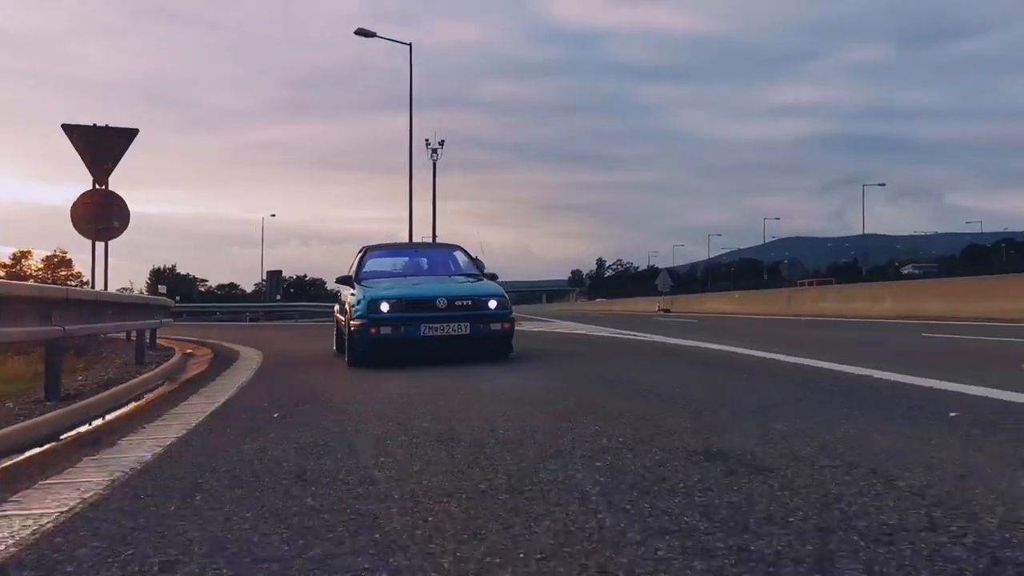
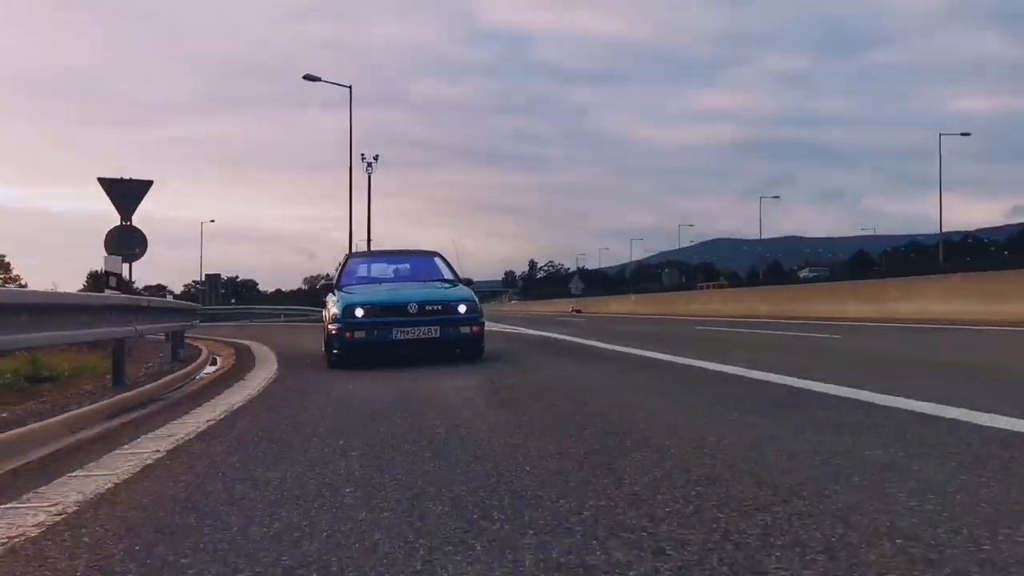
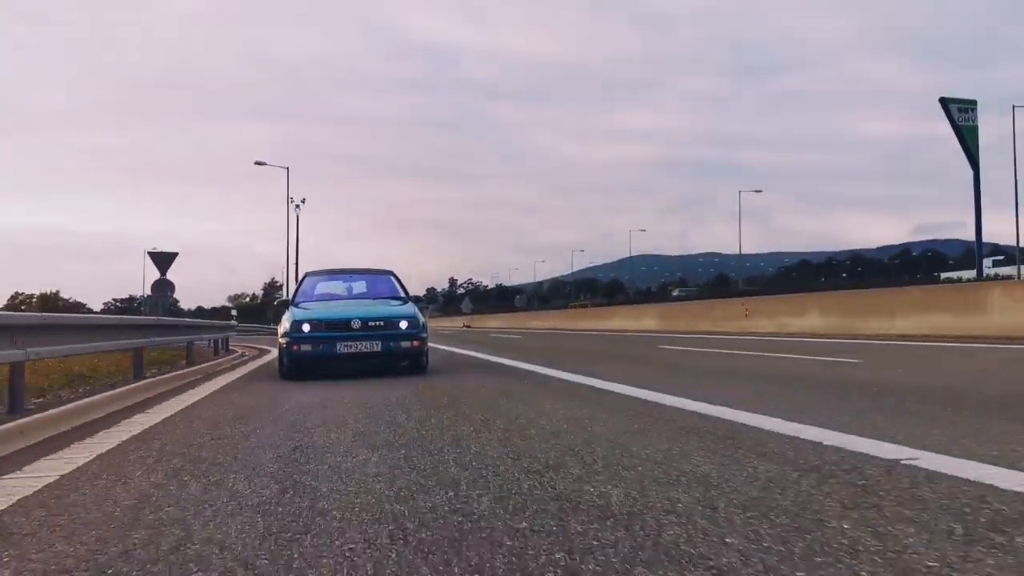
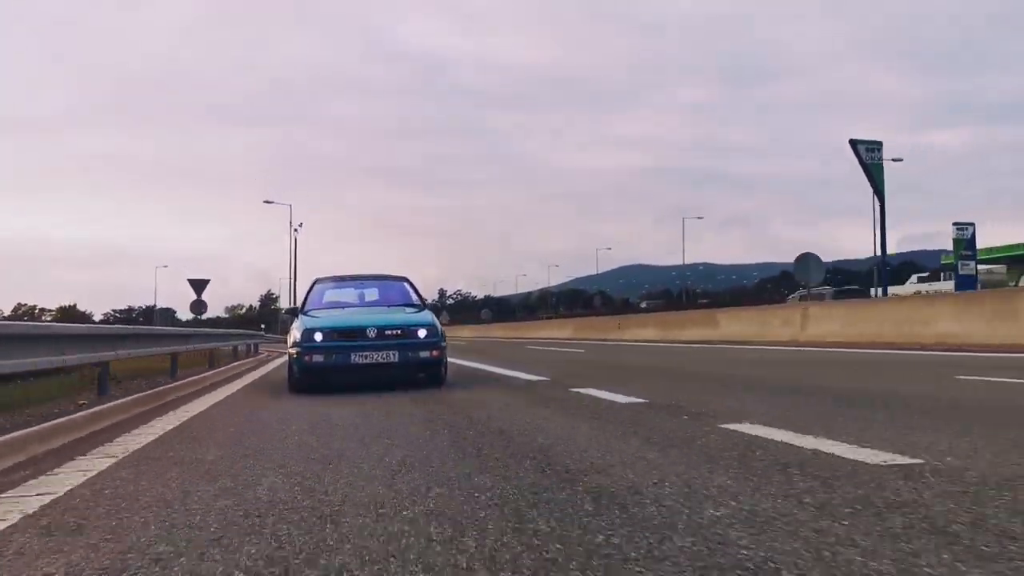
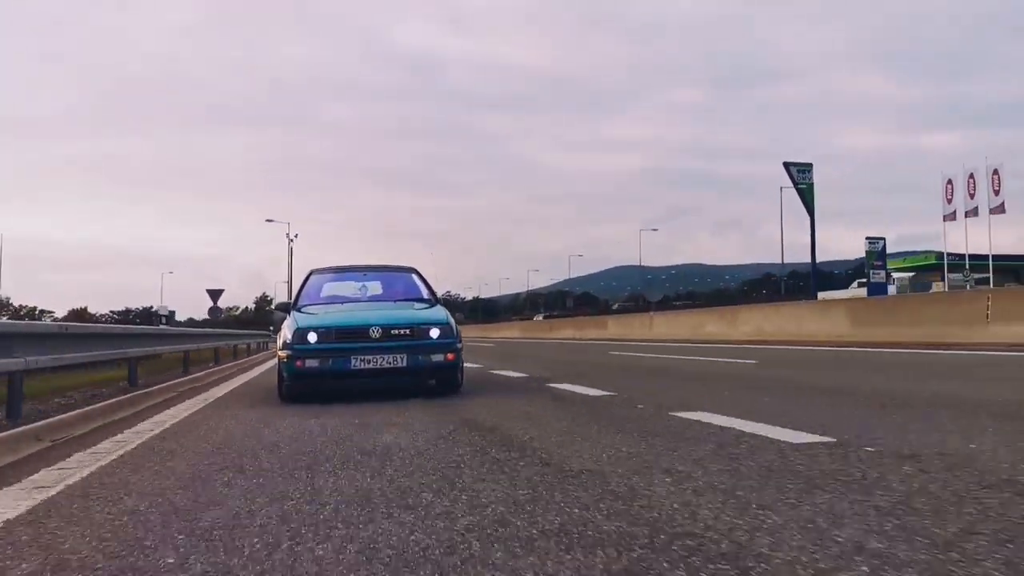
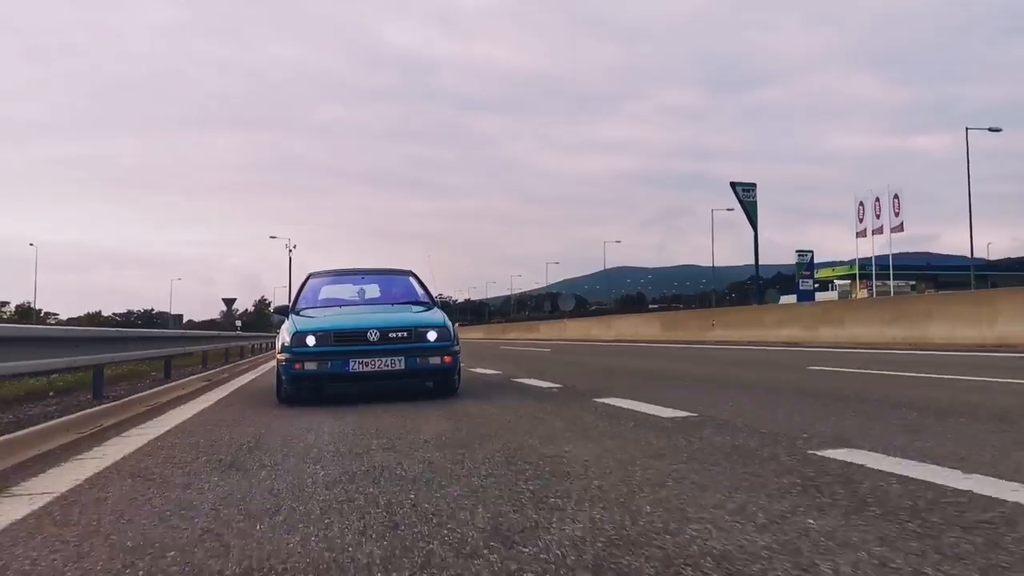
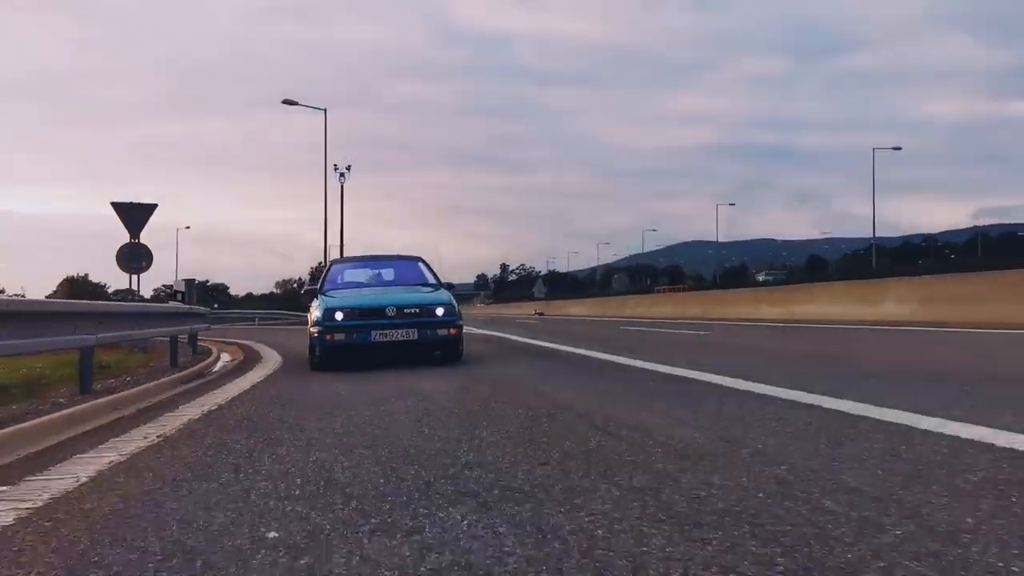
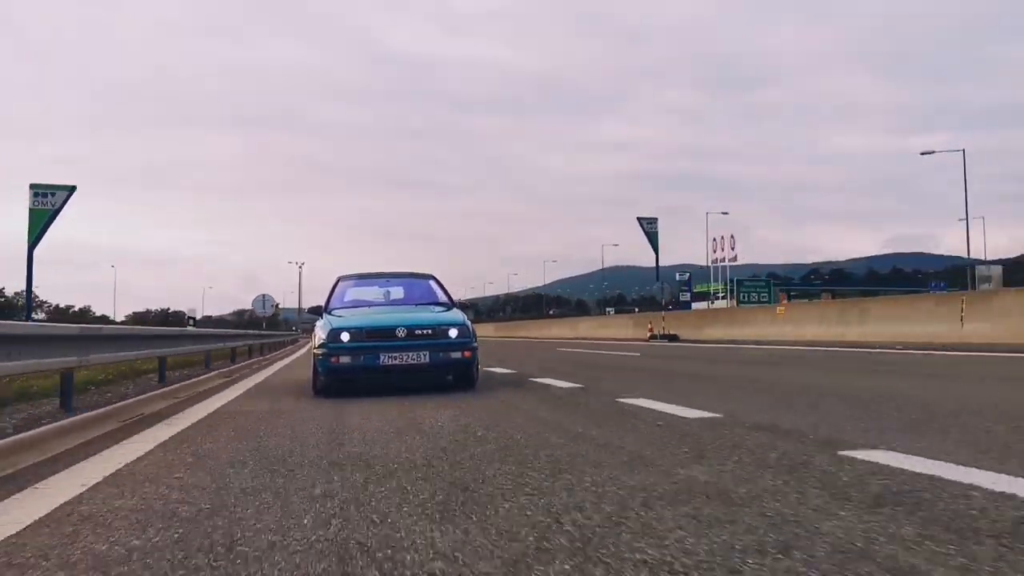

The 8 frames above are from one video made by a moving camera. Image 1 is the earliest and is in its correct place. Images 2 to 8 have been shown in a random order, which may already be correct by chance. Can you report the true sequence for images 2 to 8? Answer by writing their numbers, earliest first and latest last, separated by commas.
2, 7, 3, 4, 5, 6, 8
